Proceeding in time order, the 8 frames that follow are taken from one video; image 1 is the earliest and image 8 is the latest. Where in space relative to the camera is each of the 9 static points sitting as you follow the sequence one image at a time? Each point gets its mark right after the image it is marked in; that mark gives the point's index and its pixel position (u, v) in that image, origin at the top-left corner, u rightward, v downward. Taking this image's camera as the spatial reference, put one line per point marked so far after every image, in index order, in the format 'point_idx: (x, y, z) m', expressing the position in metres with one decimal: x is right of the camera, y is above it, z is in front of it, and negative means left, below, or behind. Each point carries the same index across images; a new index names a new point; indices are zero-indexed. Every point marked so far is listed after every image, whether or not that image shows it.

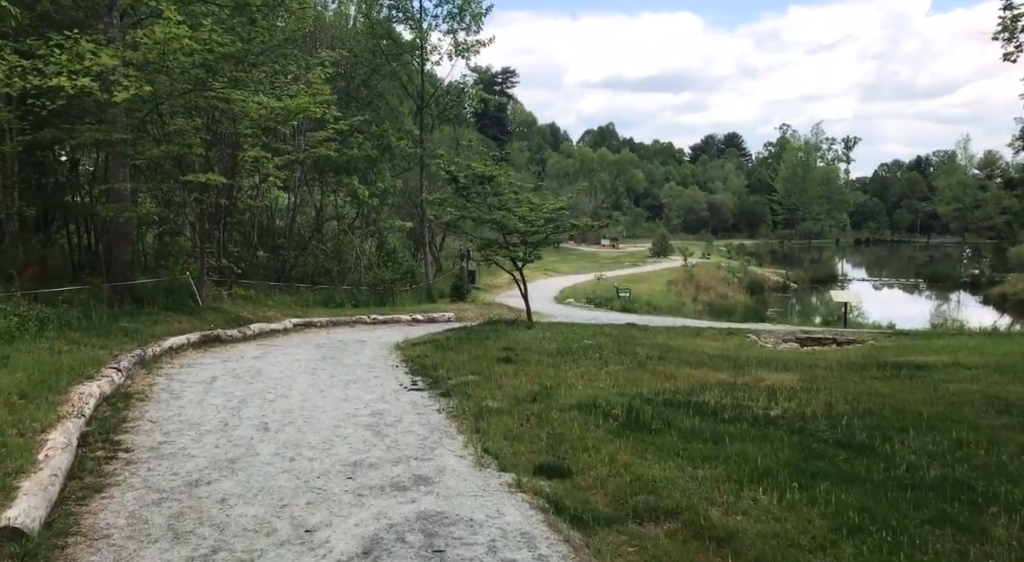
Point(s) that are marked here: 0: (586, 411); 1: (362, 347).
0: (+0.8, -1.3, +8.4) m
1: (-2.6, -1.2, +14.3) m
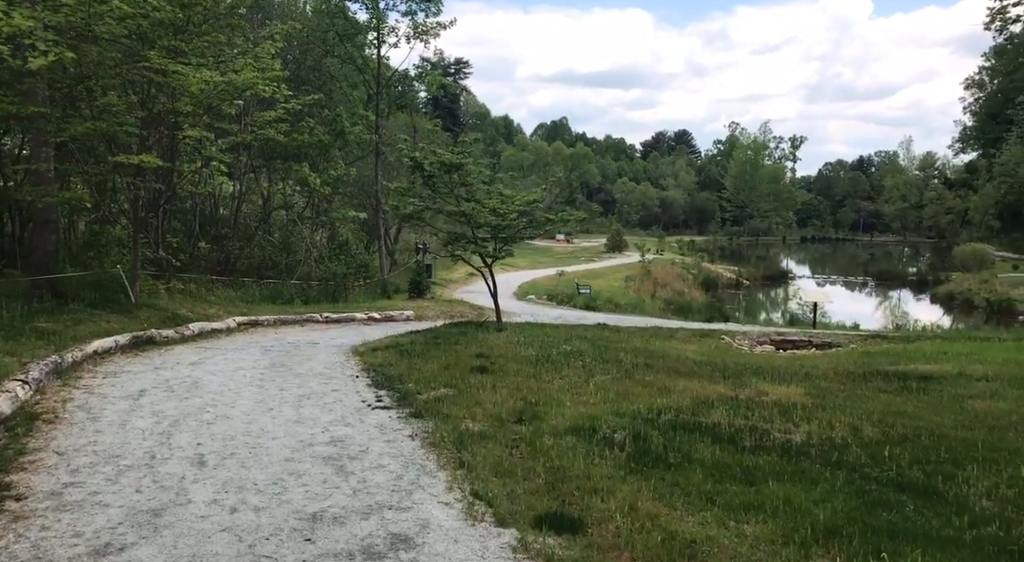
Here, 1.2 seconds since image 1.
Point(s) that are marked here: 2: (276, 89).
0: (+0.6, -1.3, +7.2) m
1: (-3.1, -1.1, +12.9) m
2: (-4.9, +3.9, +16.9) m
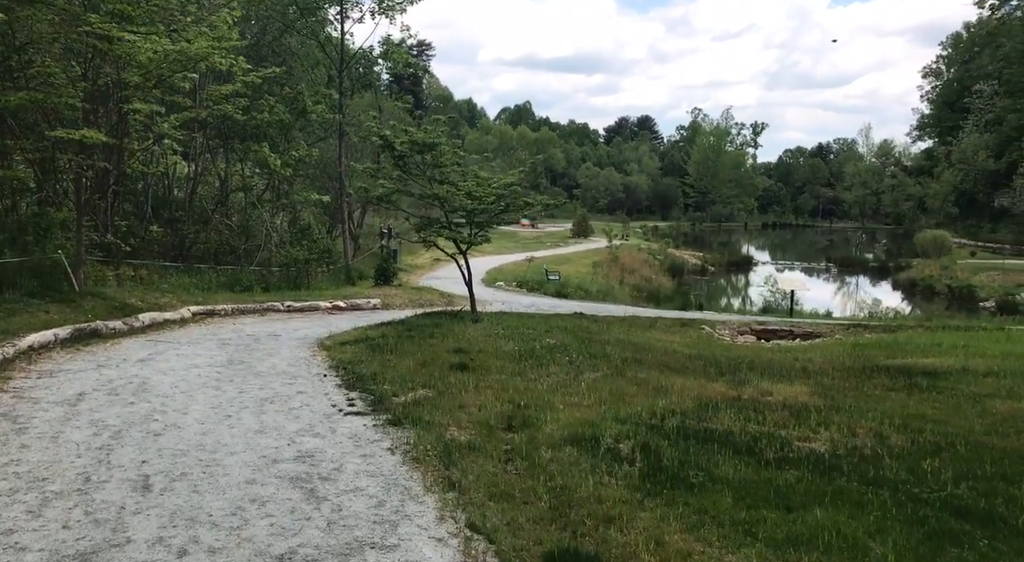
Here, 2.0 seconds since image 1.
0: (+0.6, -1.3, +6.4) m
1: (-3.4, -0.9, +11.9) m
2: (-5.3, +4.2, +15.7) m
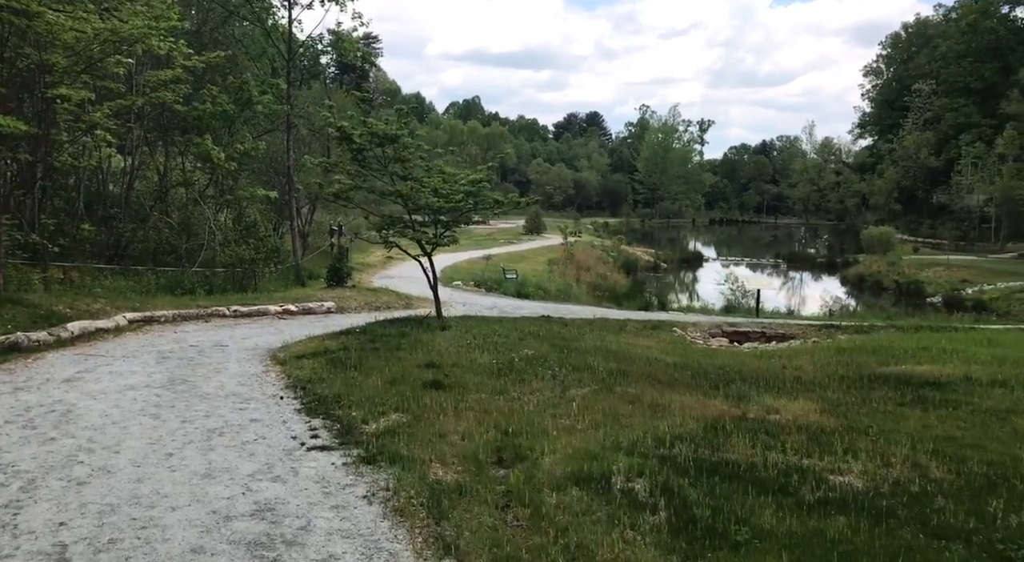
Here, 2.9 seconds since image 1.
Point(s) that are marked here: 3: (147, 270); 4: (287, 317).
0: (+0.5, -1.4, +5.5) m
1: (-3.7, -1.0, +10.7) m
2: (-6.0, +4.1, +14.4) m
3: (-7.8, +0.2, +17.6) m
4: (-4.7, -0.7, +17.1) m
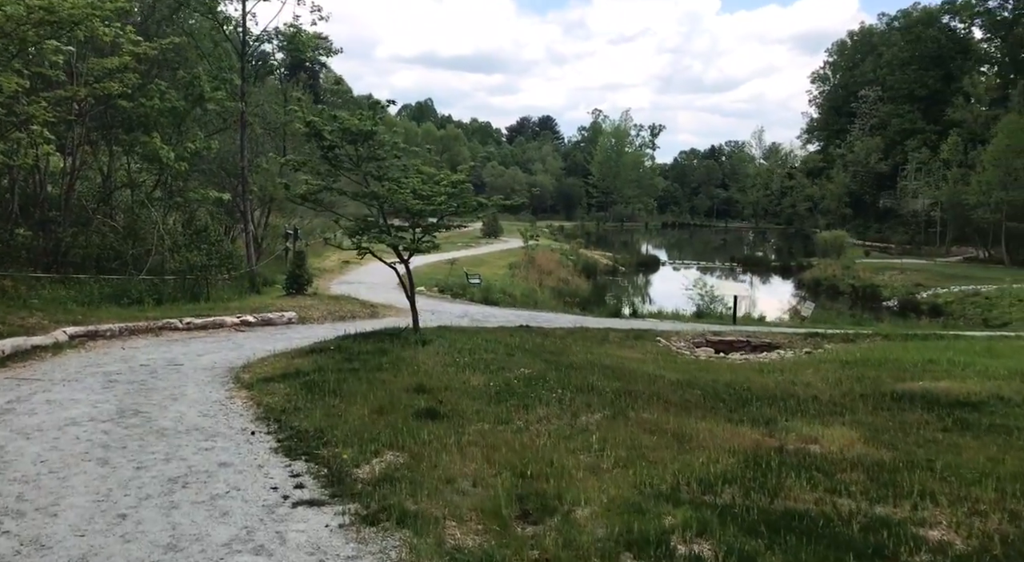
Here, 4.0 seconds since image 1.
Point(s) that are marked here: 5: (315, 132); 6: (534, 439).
0: (+0.8, -1.5, +4.5) m
1: (-3.8, -1.2, +9.5) m
2: (-6.3, +4.0, +13.1) m
3: (-8.3, 0.0, +16.2) m
4: (-5.1, -0.9, +15.8) m
5: (-2.9, +2.2, +12.0) m
6: (+0.2, -1.3, +7.1) m
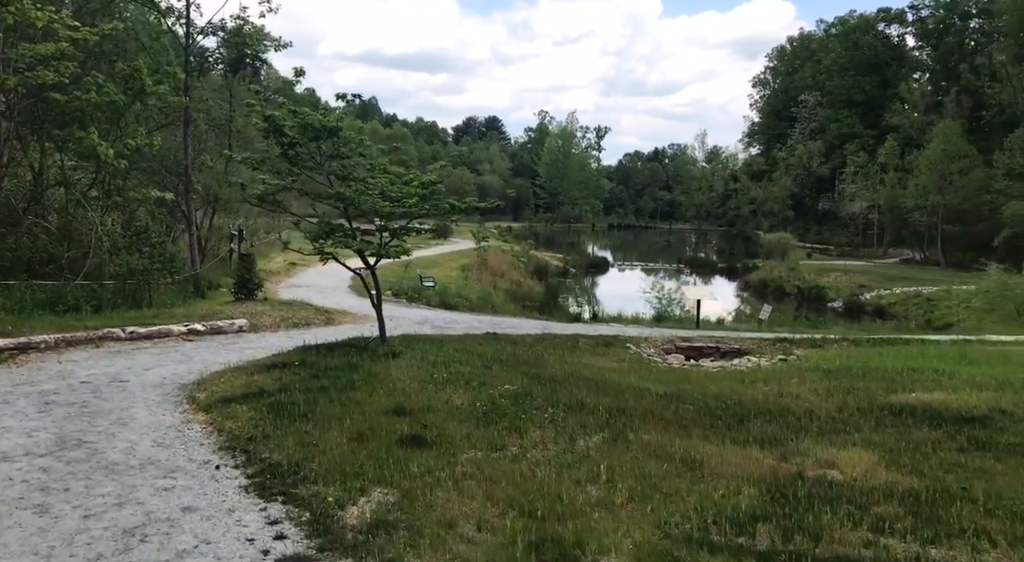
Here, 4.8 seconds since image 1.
0: (+0.9, -1.6, +3.9) m
1: (-4.0, -1.3, +8.6) m
2: (-6.7, +3.8, +12.0) m
3: (-8.9, -0.1, +14.9) m
4: (-5.7, -1.0, +14.8) m
5: (-3.2, +2.1, +11.1) m
6: (+0.2, -1.4, +6.4) m
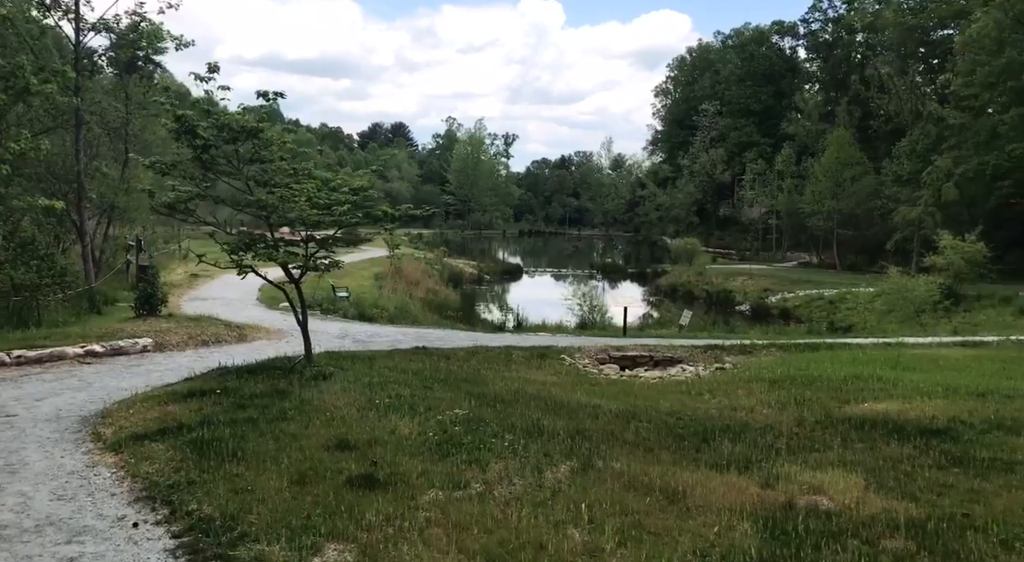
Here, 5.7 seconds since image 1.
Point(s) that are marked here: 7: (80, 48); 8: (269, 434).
0: (+1.0, -1.7, +3.3) m
1: (-4.4, -1.5, +7.4) m
2: (-7.5, +3.6, +10.5) m
3: (-10.0, -0.4, +13.2) m
4: (-6.8, -1.3, +13.4) m
5: (-4.0, +1.8, +10.1) m
6: (0.0, -1.6, +5.7) m
7: (-9.4, +5.2, +18.0) m
8: (-2.1, -1.3, +7.2) m
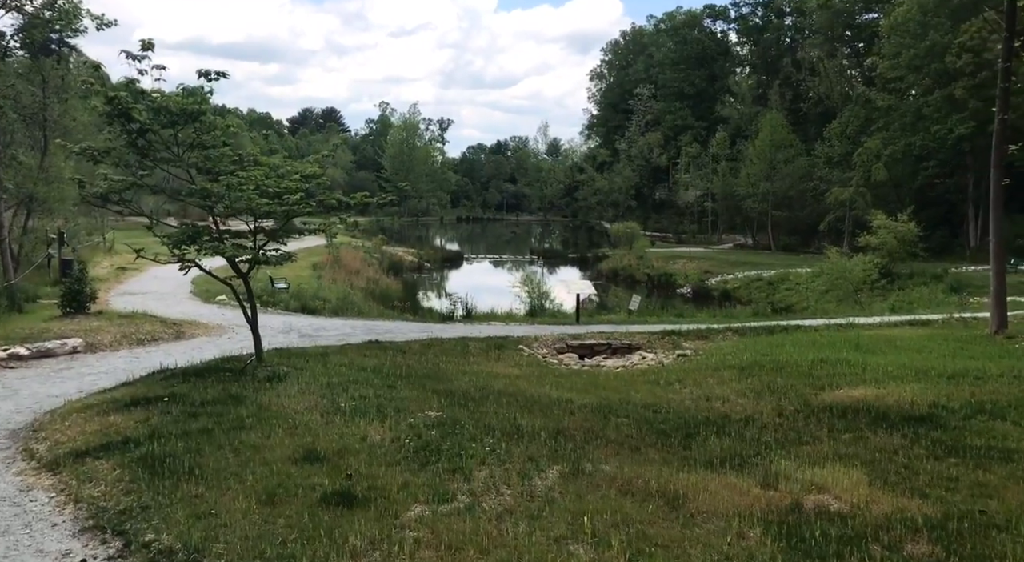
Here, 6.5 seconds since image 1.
0: (+1.1, -1.7, +2.9) m
1: (-4.6, -1.5, +6.6) m
2: (-8.0, +3.6, +9.4) m
3: (-10.6, -0.4, +11.9) m
4: (-7.4, -1.3, +12.4) m
5: (-4.4, +1.9, +9.2) m
6: (-0.1, -1.5, +5.2) m
7: (-10.4, +5.3, +16.7) m
8: (-2.3, -1.3, +6.5) m
